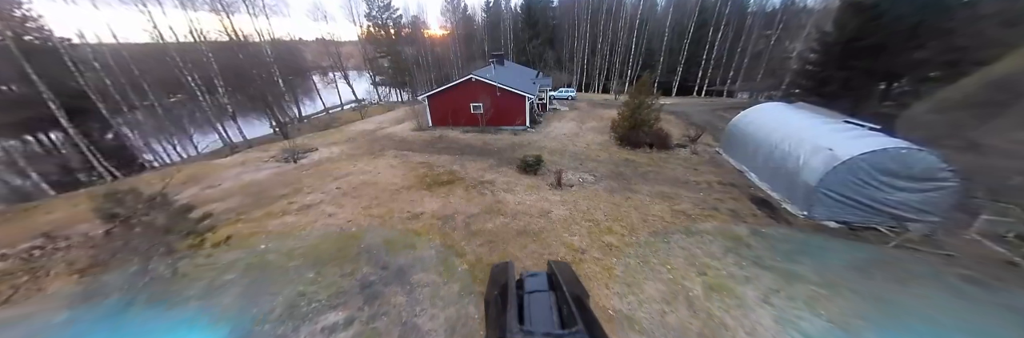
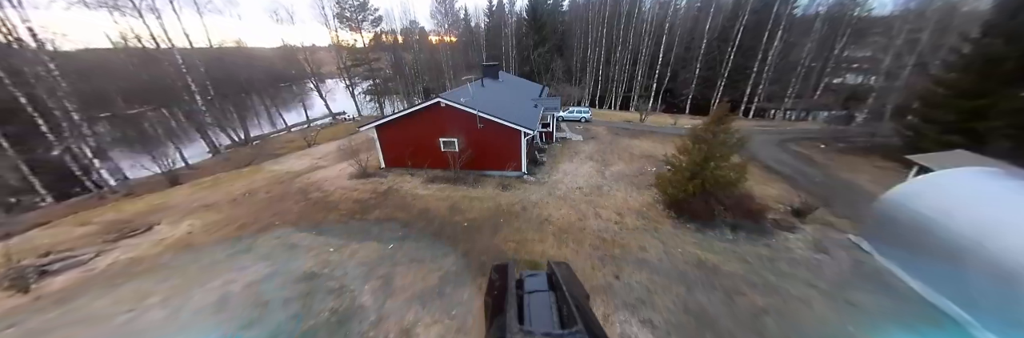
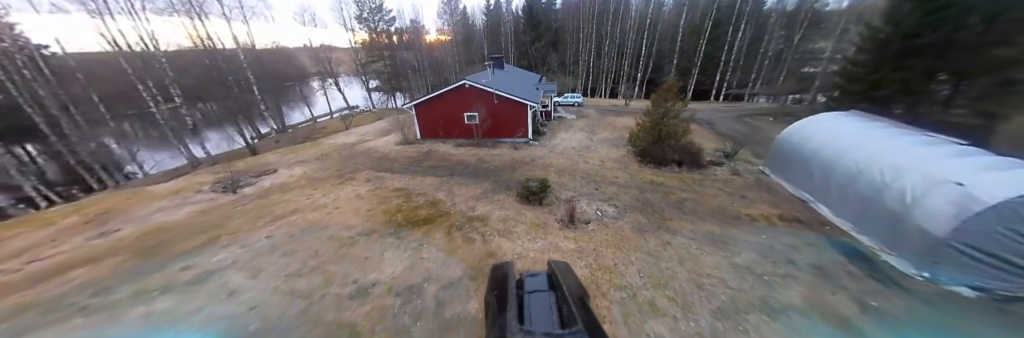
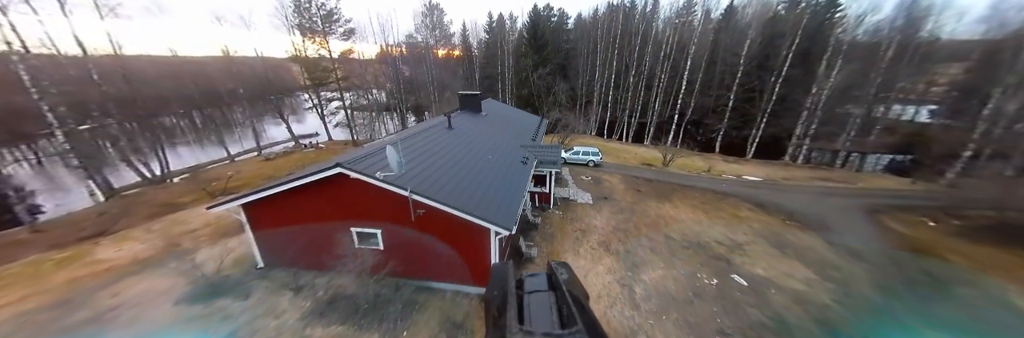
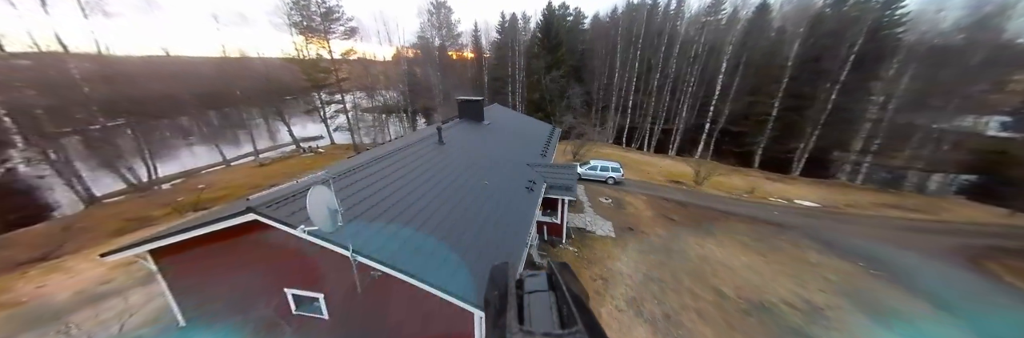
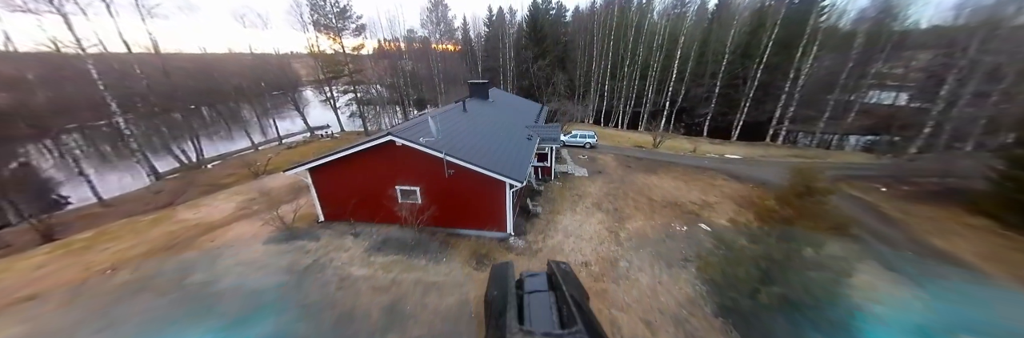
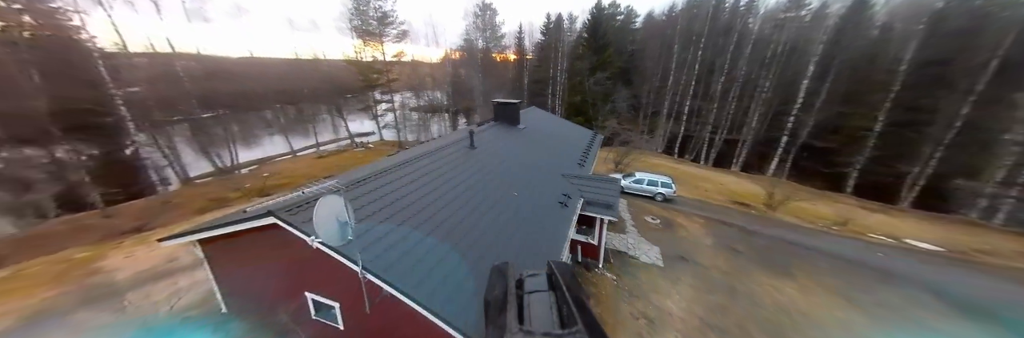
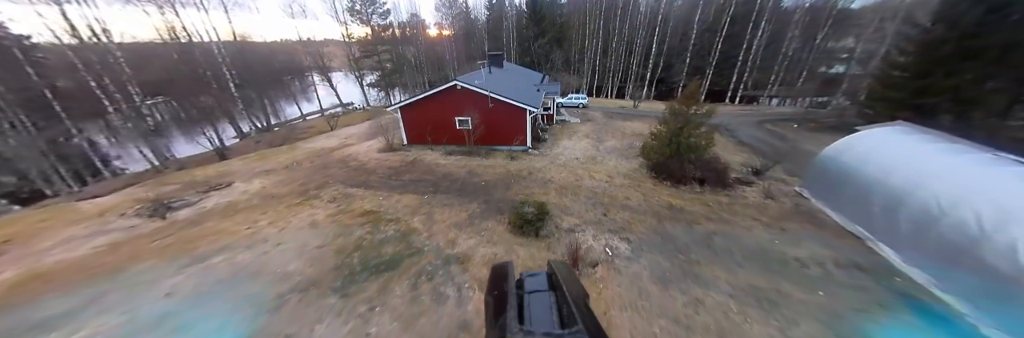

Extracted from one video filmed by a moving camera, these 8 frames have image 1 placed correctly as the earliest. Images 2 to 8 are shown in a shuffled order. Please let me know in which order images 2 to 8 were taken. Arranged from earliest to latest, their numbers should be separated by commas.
3, 8, 2, 6, 4, 5, 7
